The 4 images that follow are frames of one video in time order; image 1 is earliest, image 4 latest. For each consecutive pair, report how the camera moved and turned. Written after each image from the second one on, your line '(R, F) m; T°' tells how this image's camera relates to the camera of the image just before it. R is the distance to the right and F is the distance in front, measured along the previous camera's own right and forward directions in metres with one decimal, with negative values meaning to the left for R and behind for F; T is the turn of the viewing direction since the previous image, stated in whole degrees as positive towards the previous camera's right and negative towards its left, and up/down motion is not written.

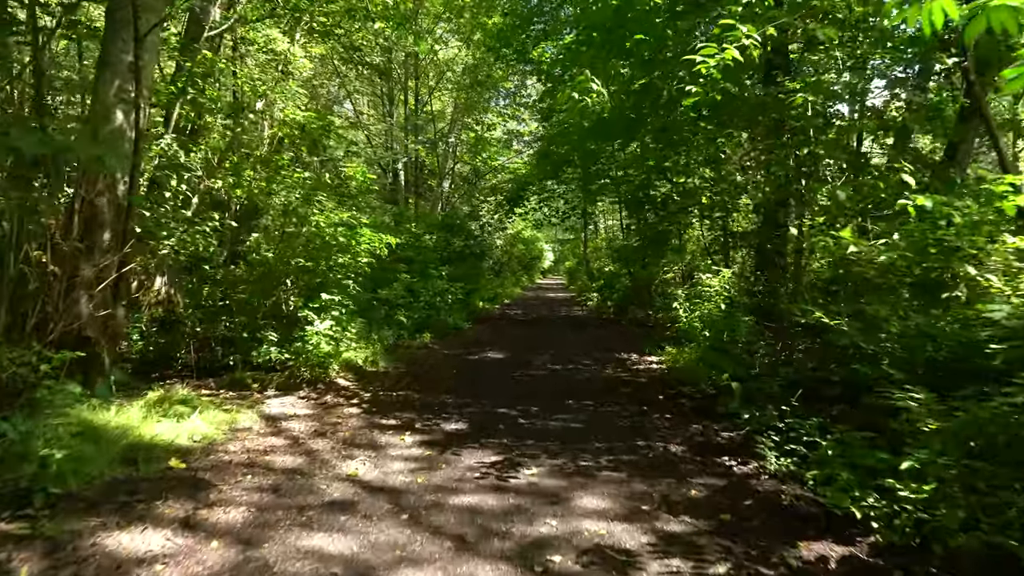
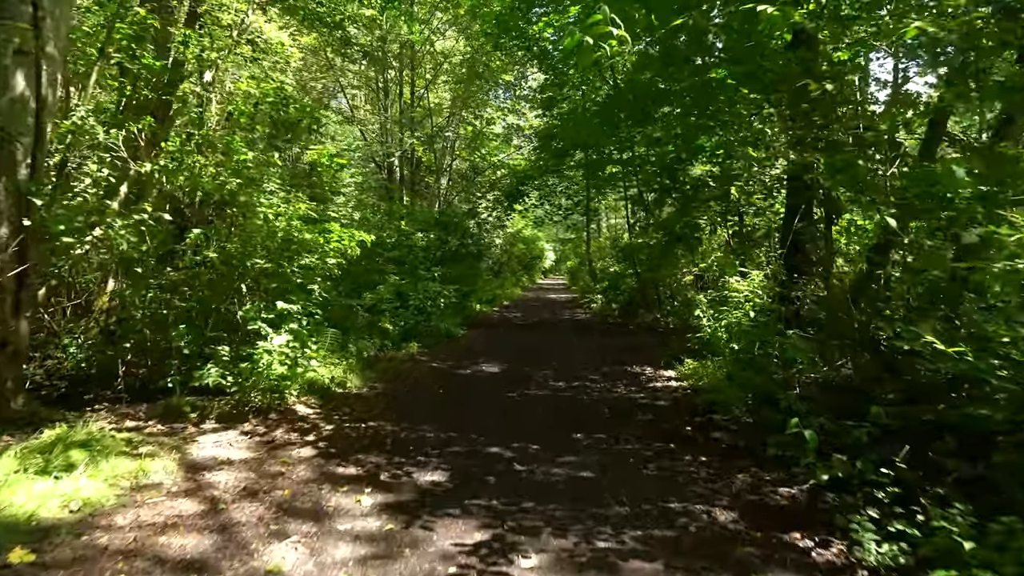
(0.0, +1.5) m; 0°
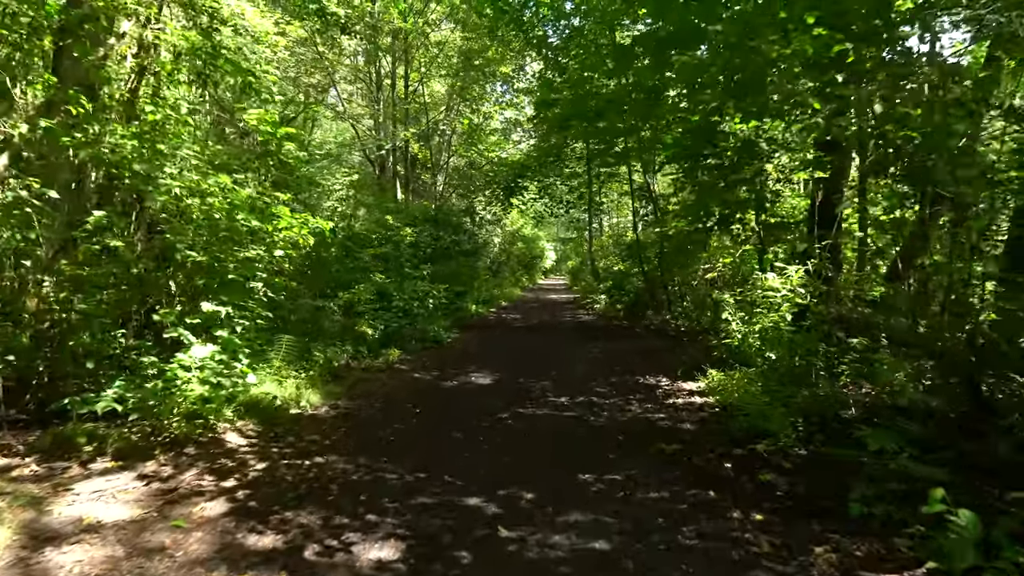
(+0.1, +1.5) m; 0°
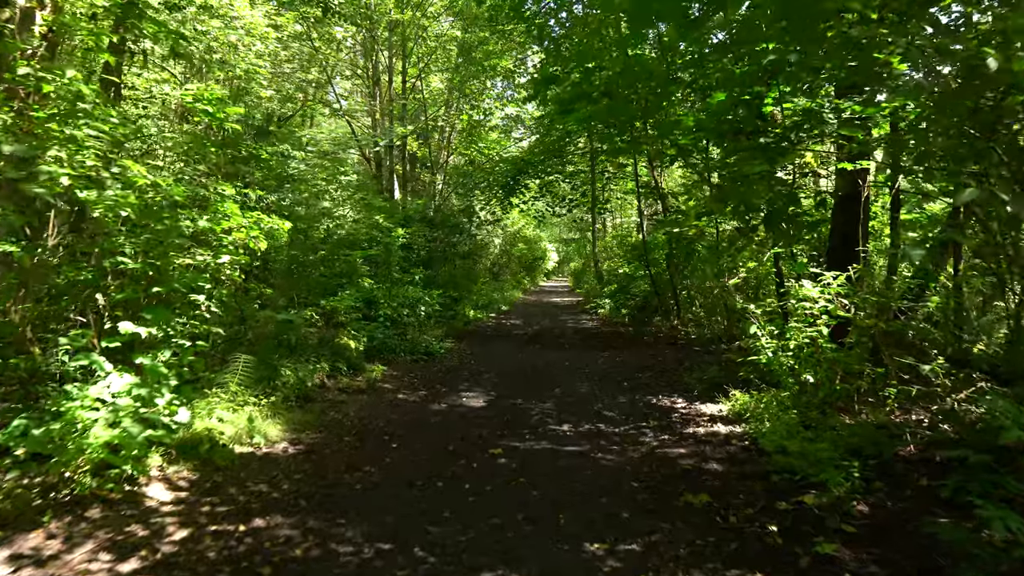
(+0.1, +1.1) m; 0°
